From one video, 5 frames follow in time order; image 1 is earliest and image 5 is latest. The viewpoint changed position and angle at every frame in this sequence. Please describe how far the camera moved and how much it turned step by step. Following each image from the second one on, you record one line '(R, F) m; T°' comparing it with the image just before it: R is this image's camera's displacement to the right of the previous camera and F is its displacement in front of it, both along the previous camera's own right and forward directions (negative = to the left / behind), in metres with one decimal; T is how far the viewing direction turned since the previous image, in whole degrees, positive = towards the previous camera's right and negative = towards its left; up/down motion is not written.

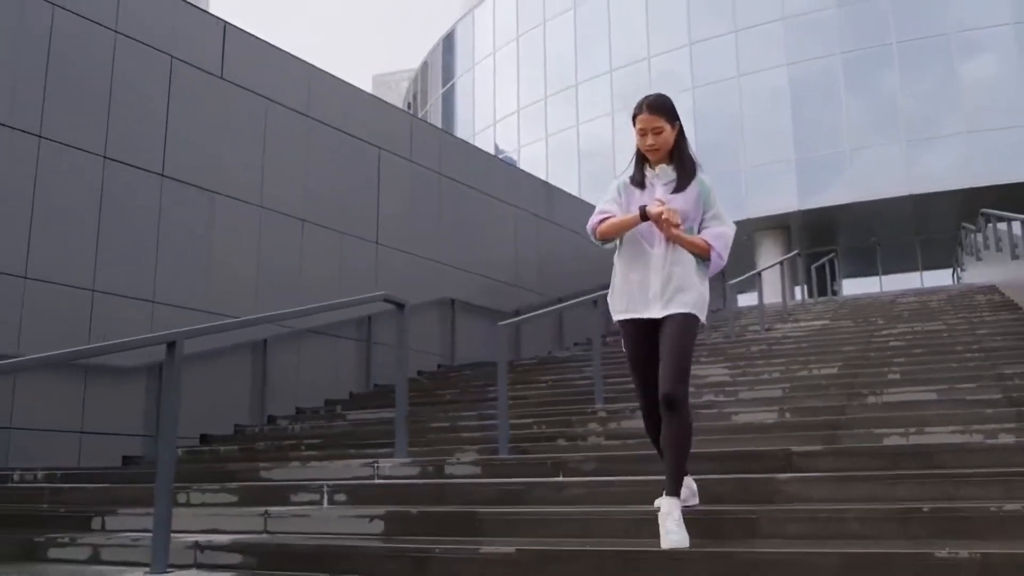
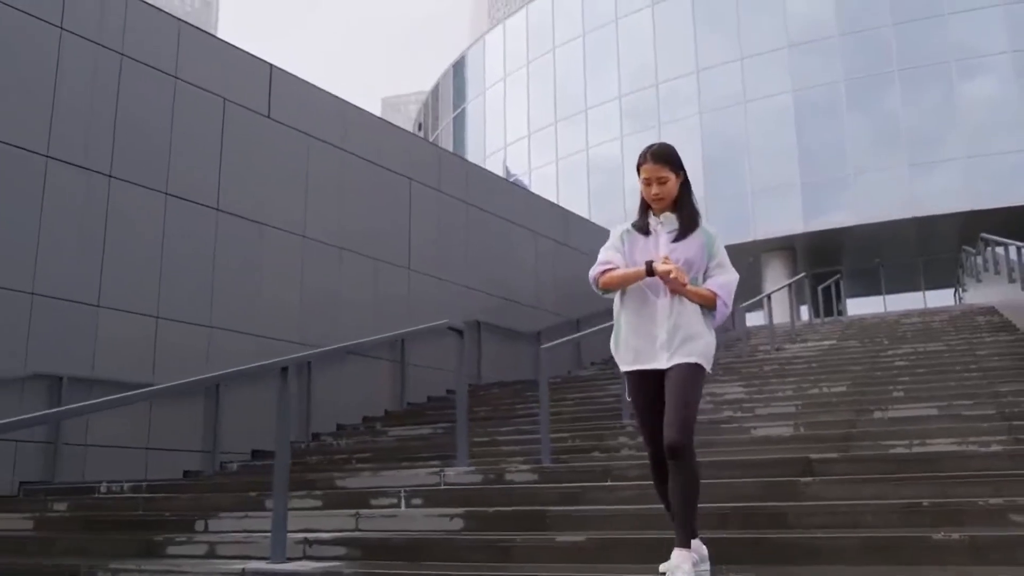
(-0.2, -0.7) m; 0°
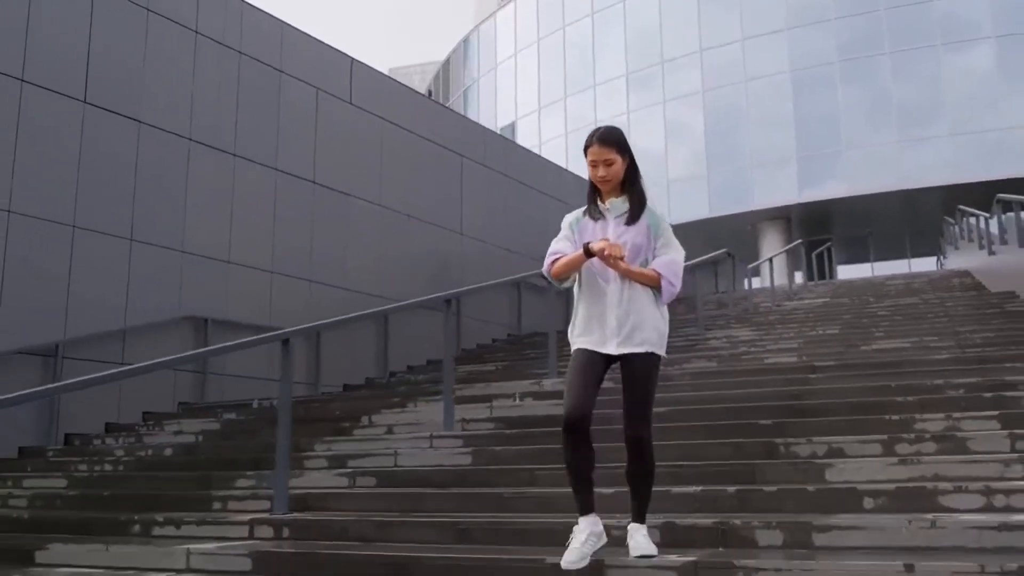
(-0.7, -1.9) m; +1°
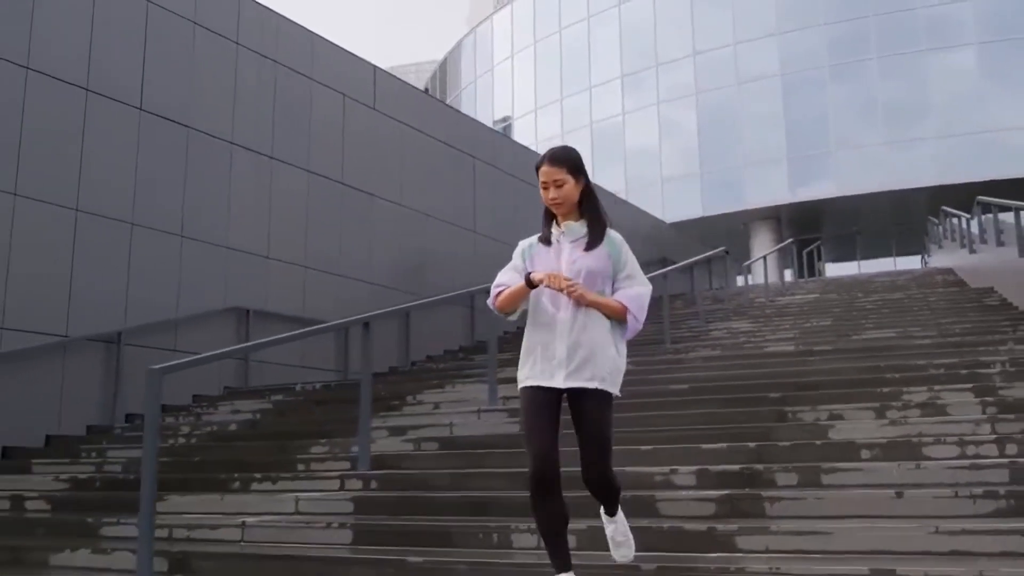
(-0.3, -0.8) m; +1°
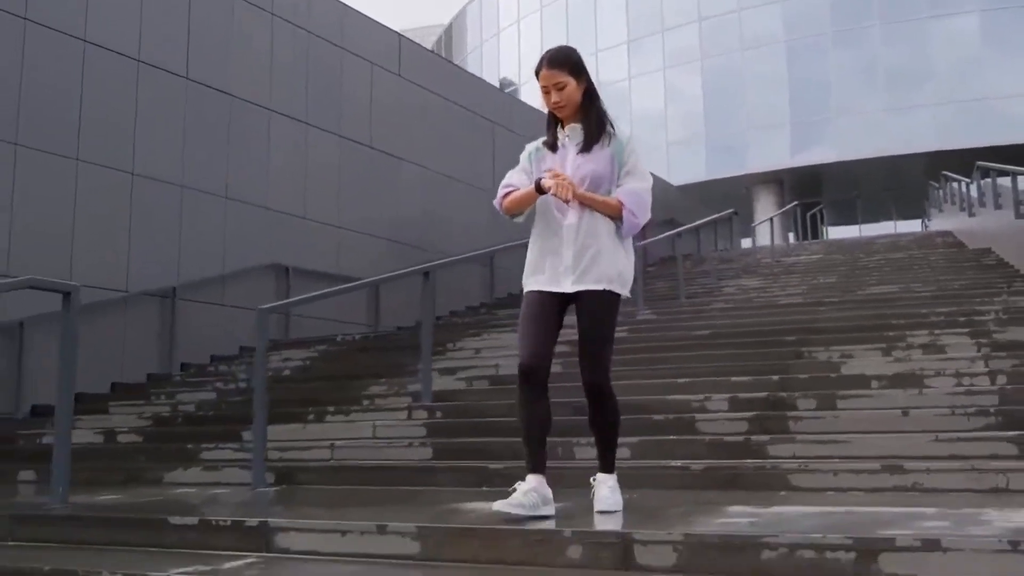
(-0.3, -0.6) m; 0°
